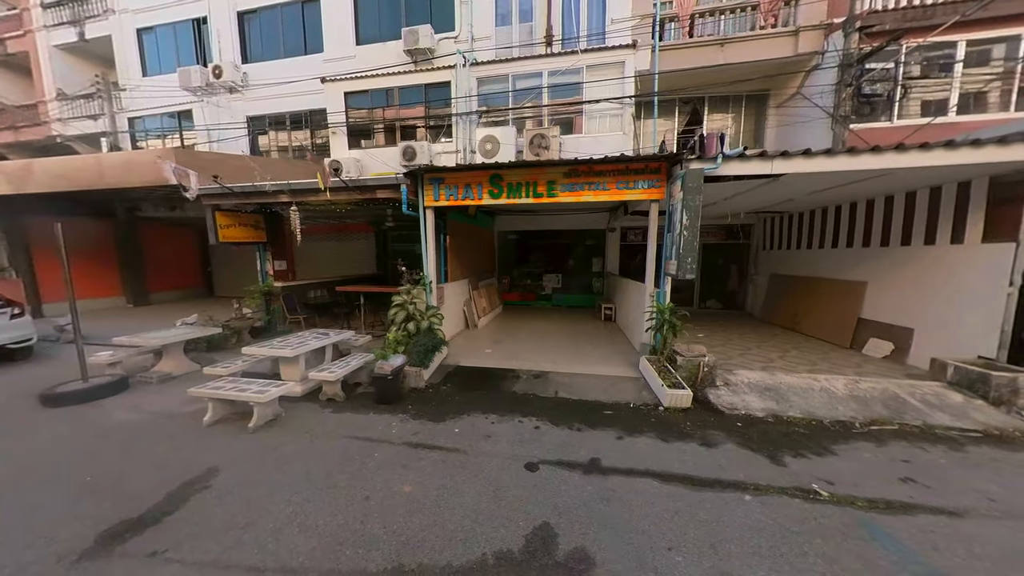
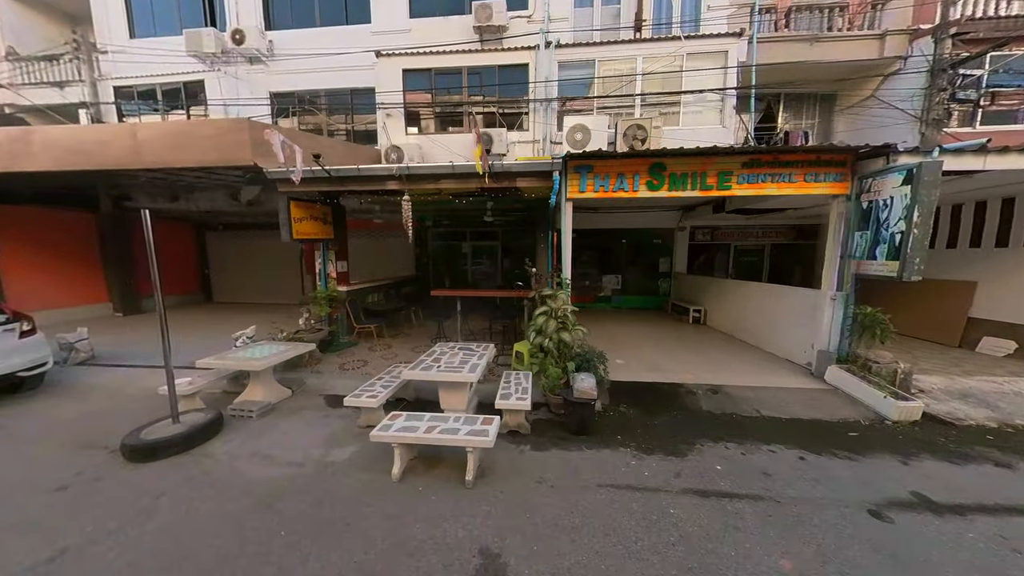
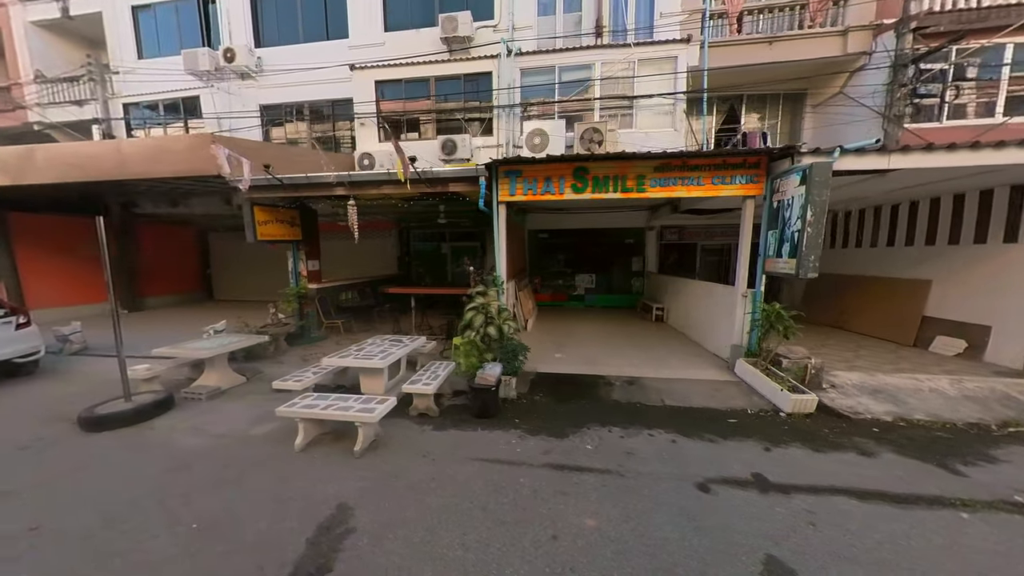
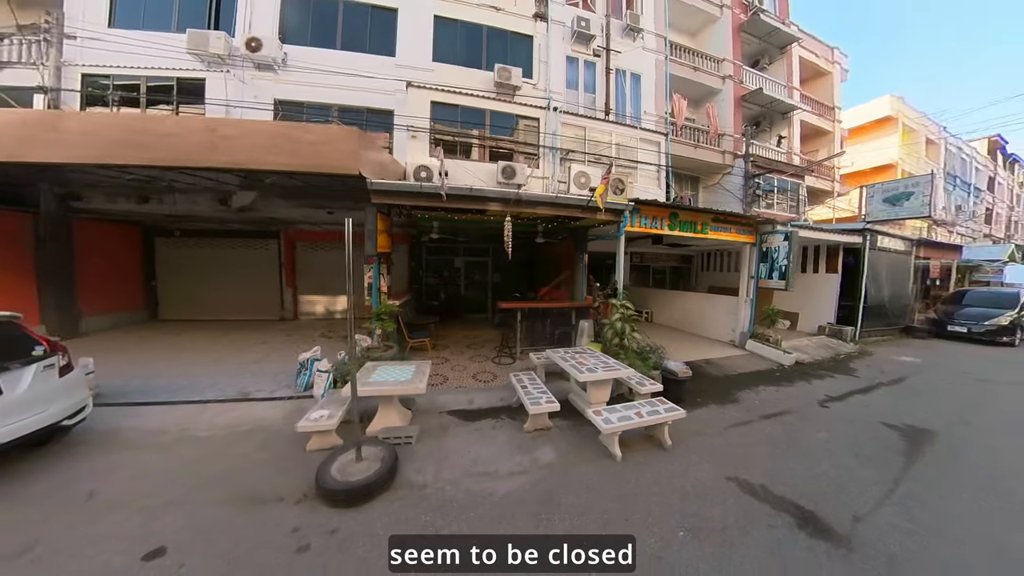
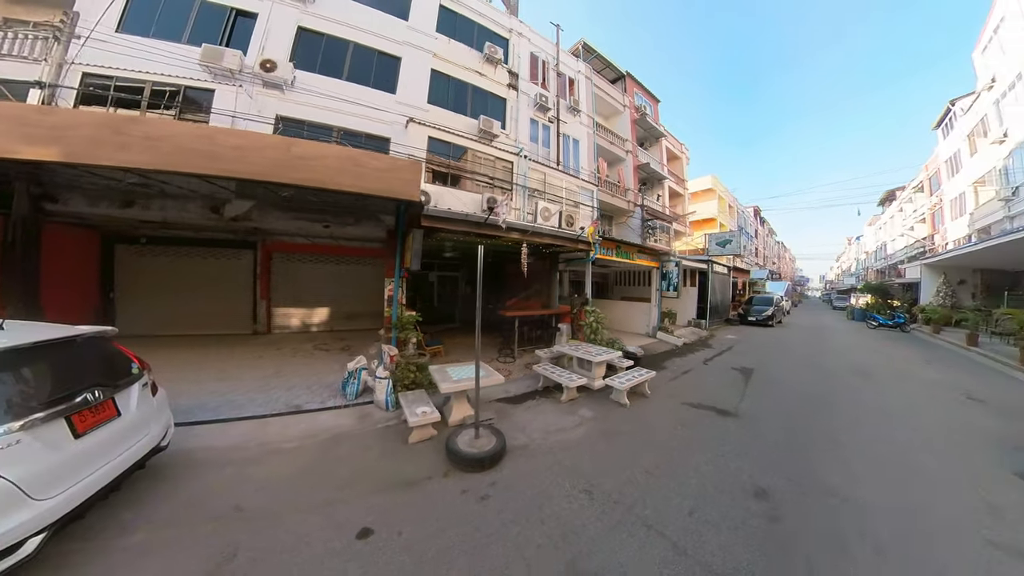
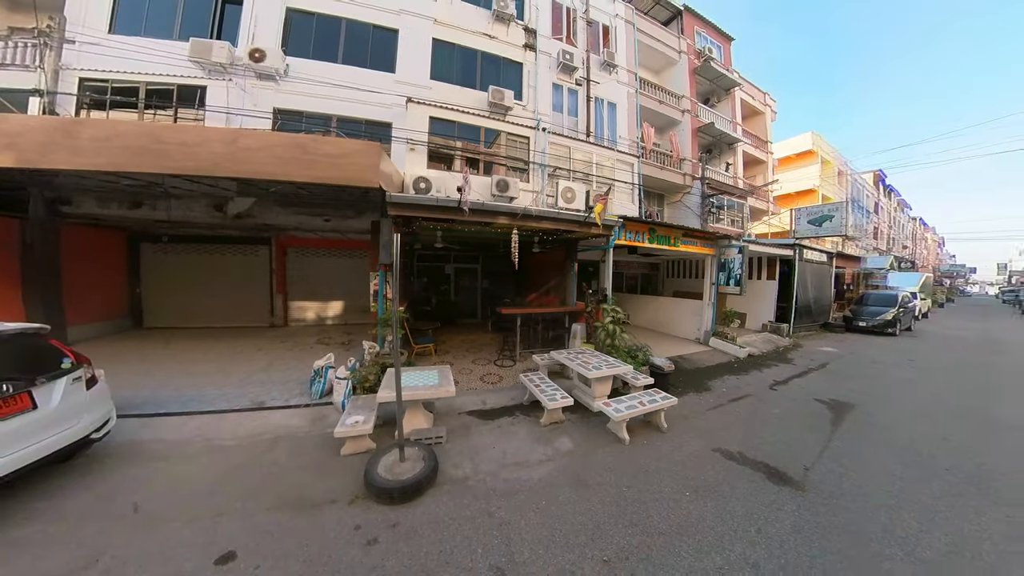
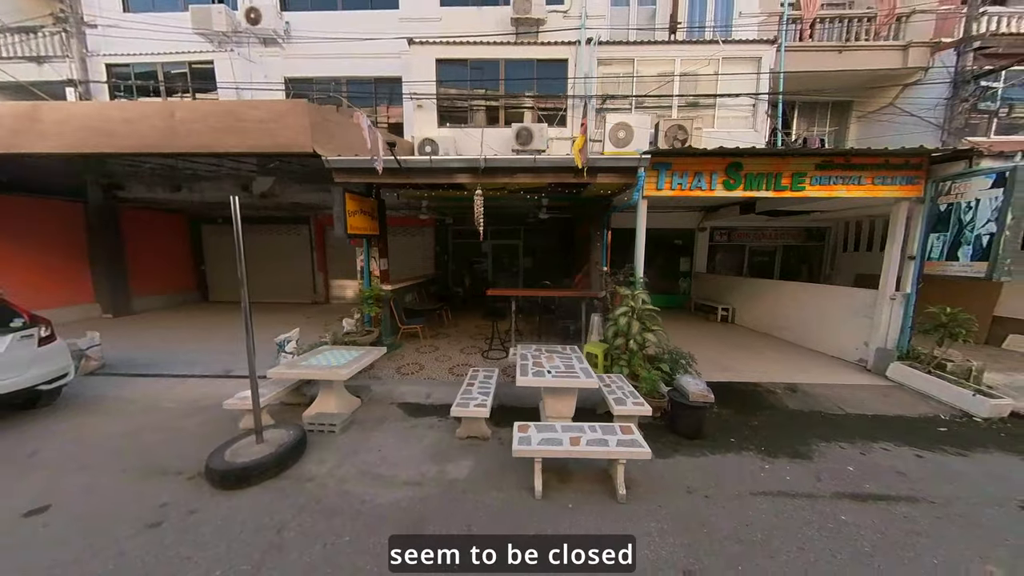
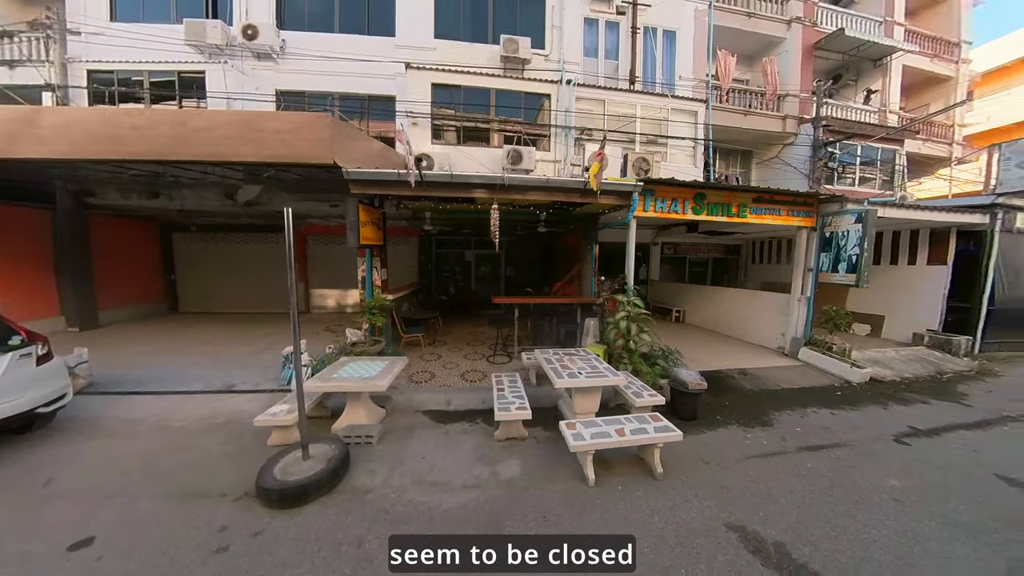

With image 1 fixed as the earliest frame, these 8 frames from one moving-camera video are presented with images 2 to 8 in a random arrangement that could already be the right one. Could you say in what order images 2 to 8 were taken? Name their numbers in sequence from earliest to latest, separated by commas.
3, 2, 7, 8, 4, 6, 5
